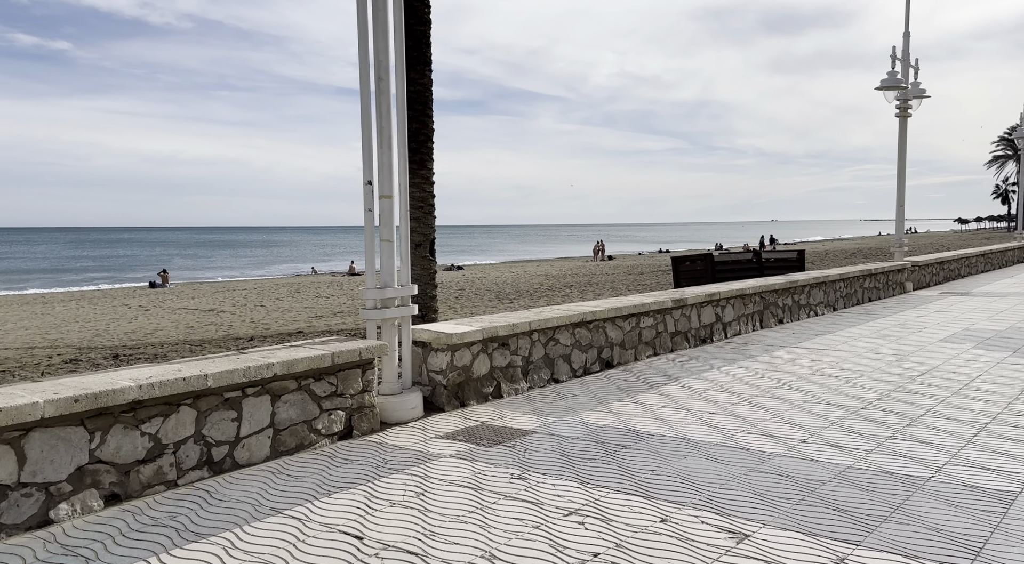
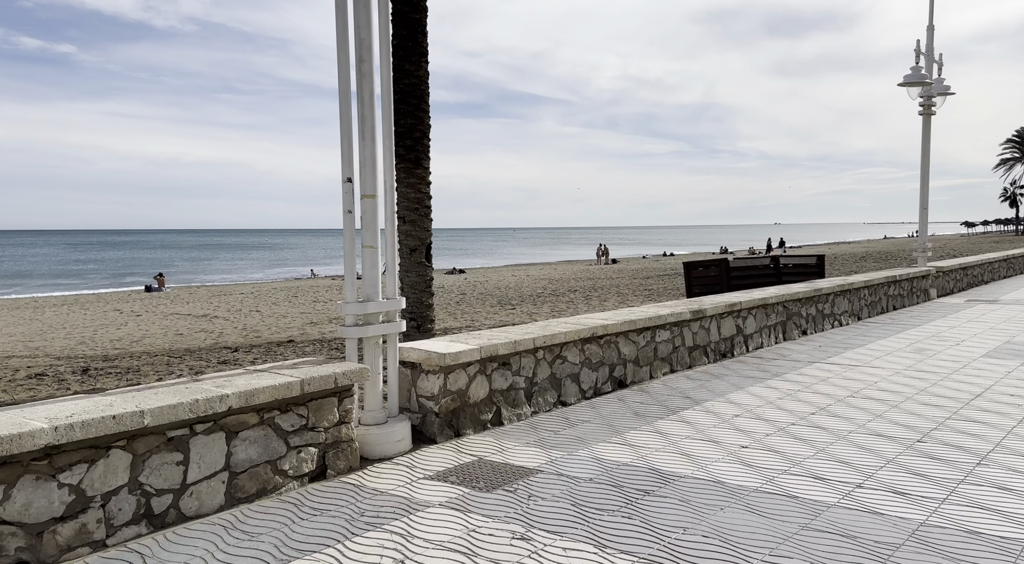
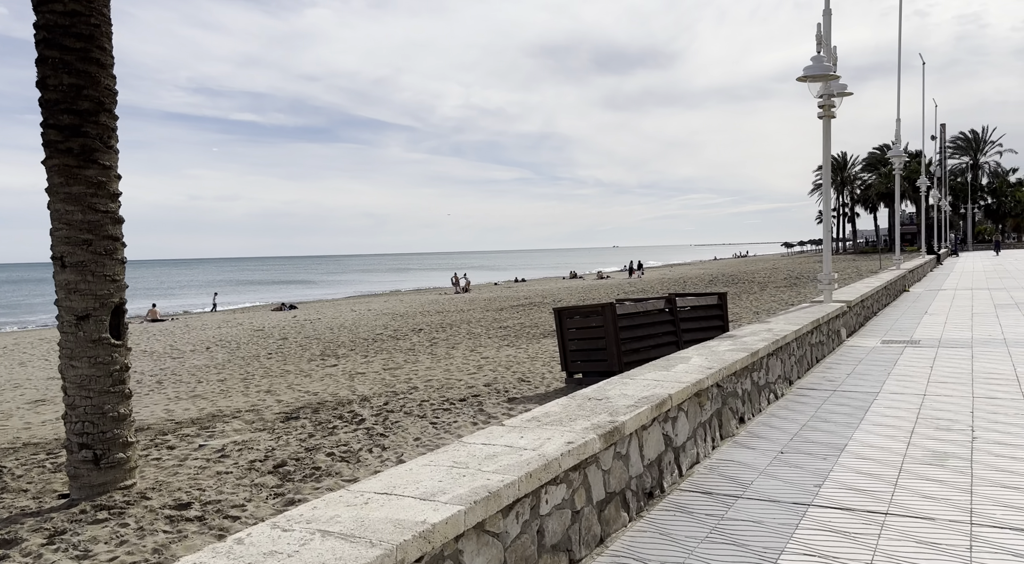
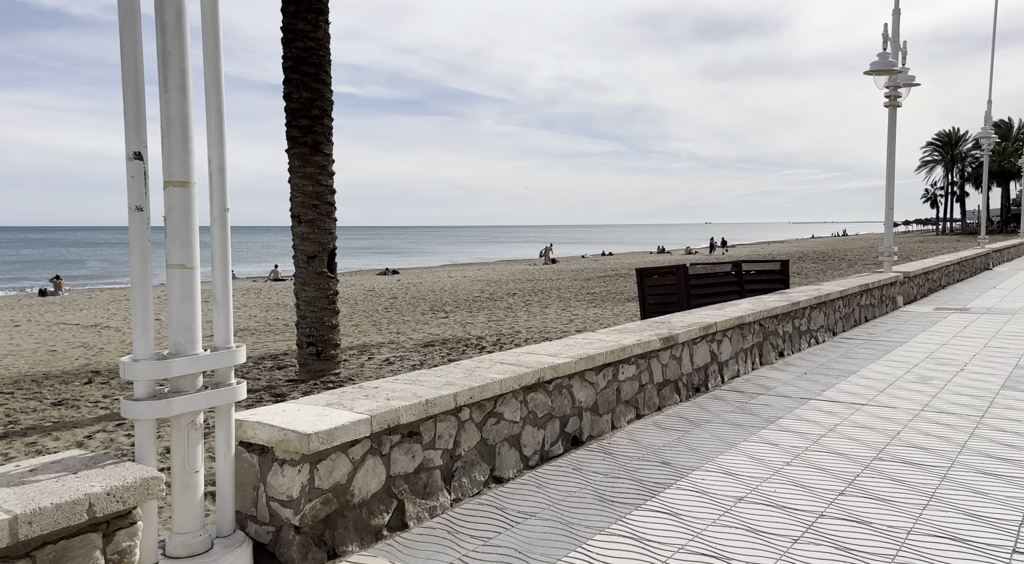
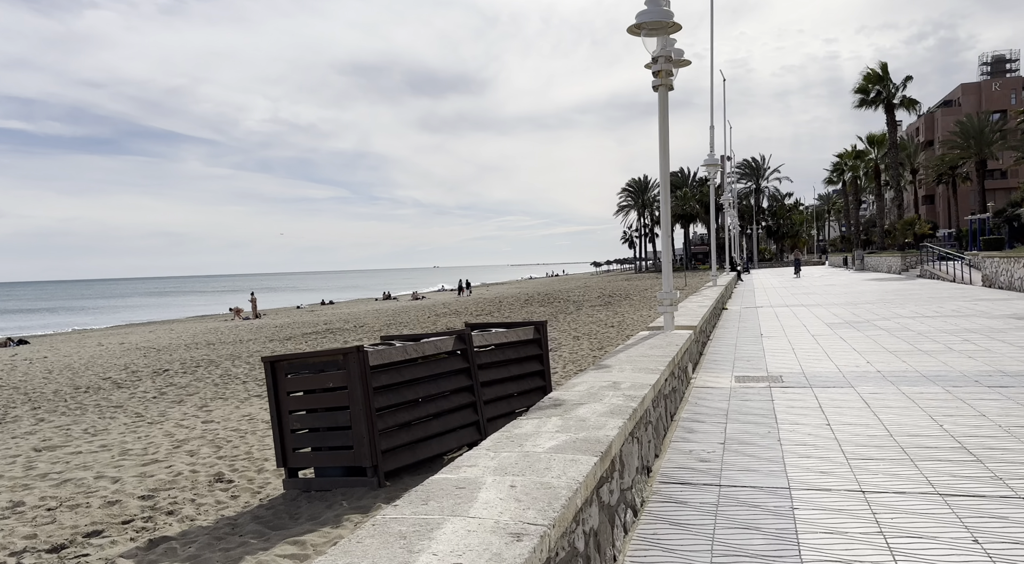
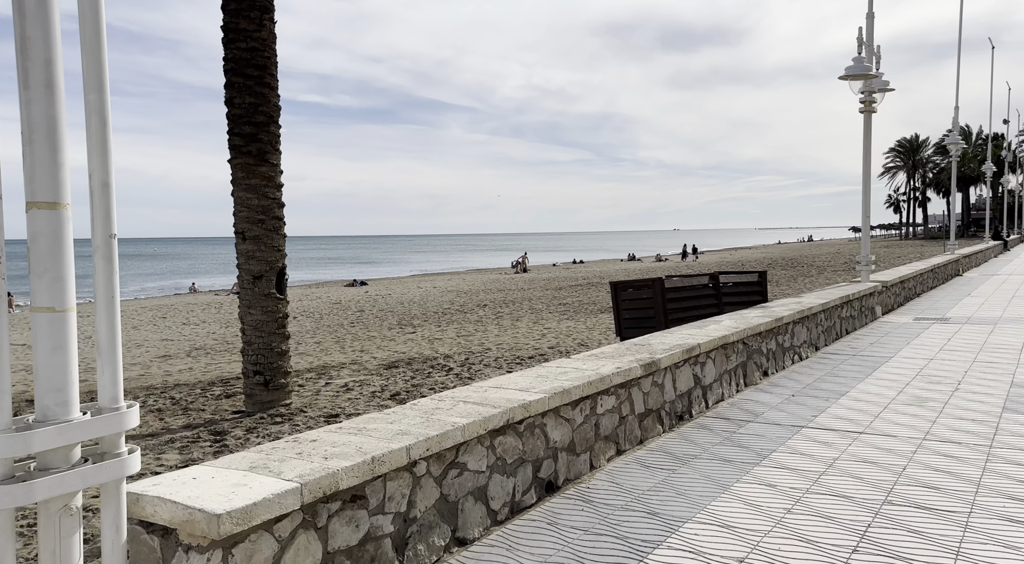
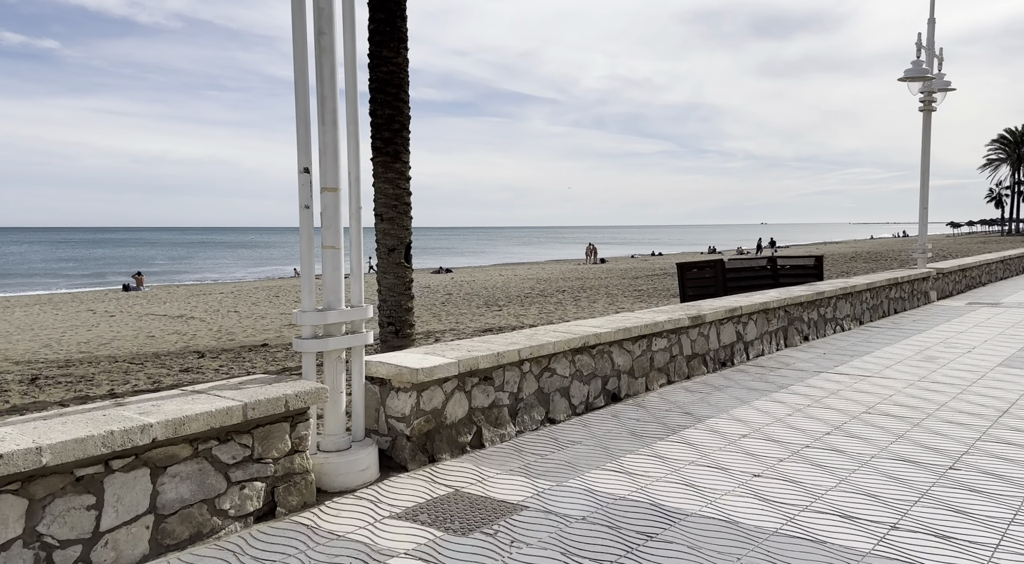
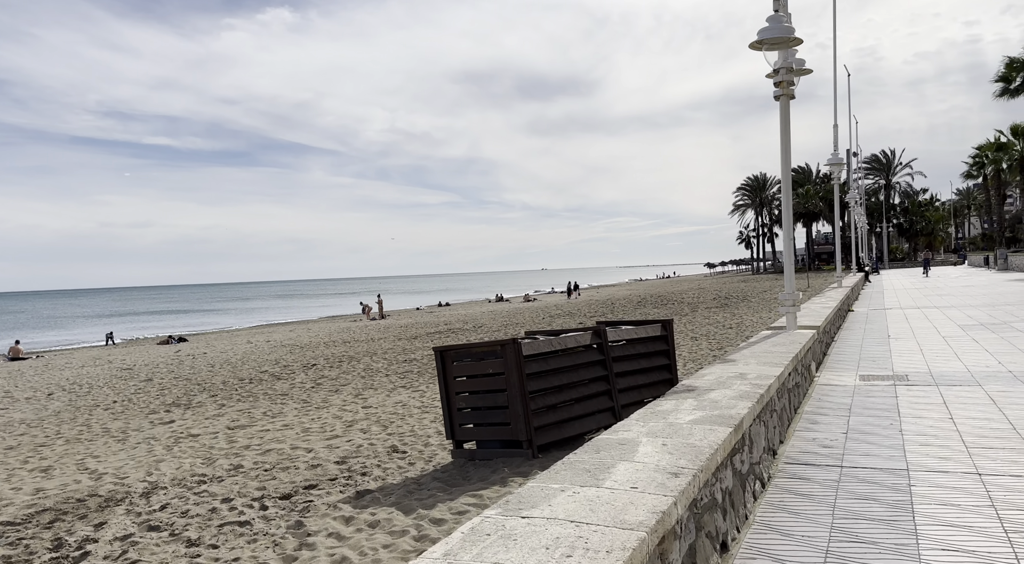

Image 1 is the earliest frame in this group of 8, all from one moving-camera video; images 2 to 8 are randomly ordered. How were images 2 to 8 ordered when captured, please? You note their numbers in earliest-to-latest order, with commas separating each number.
2, 7, 4, 6, 3, 8, 5
